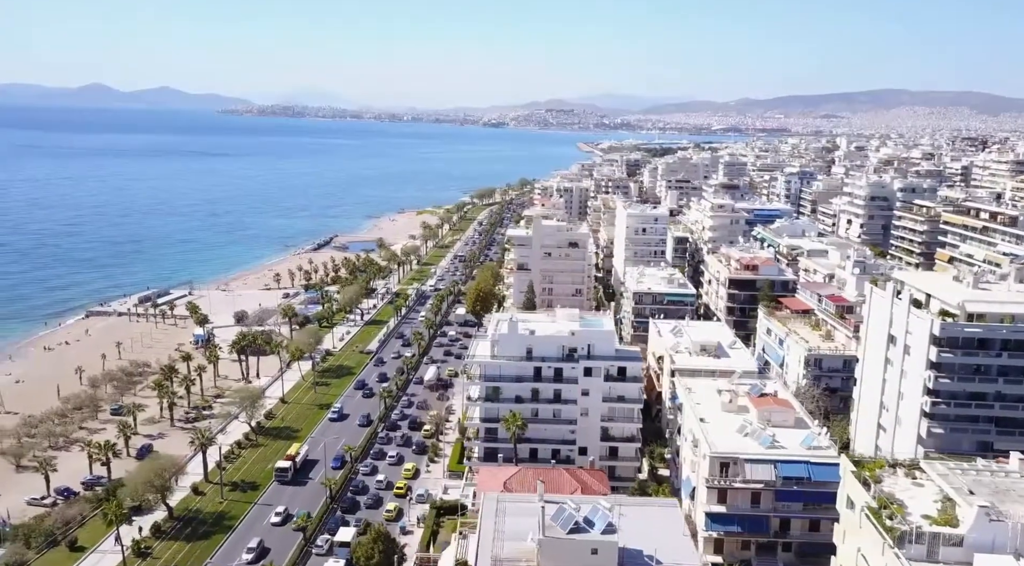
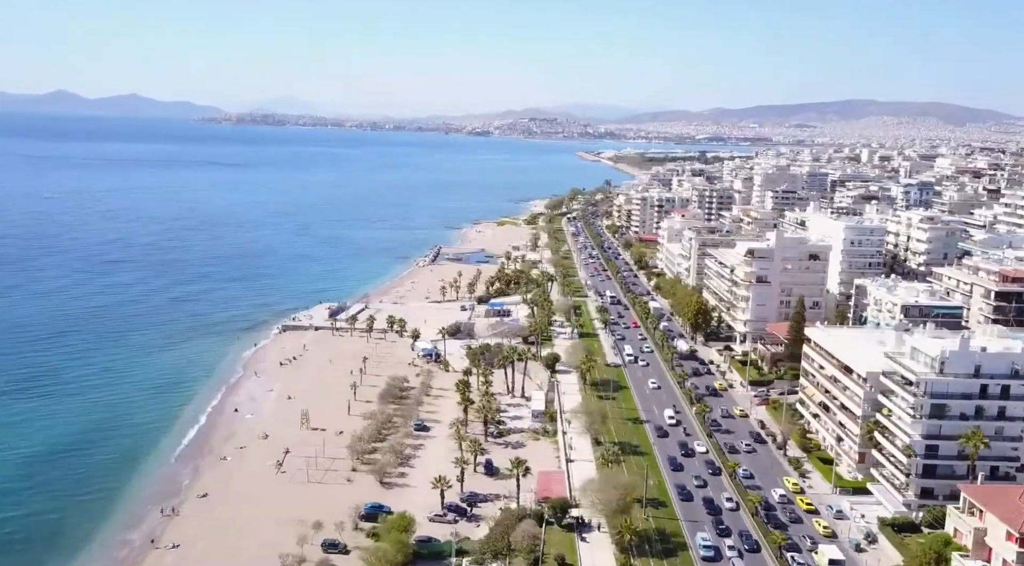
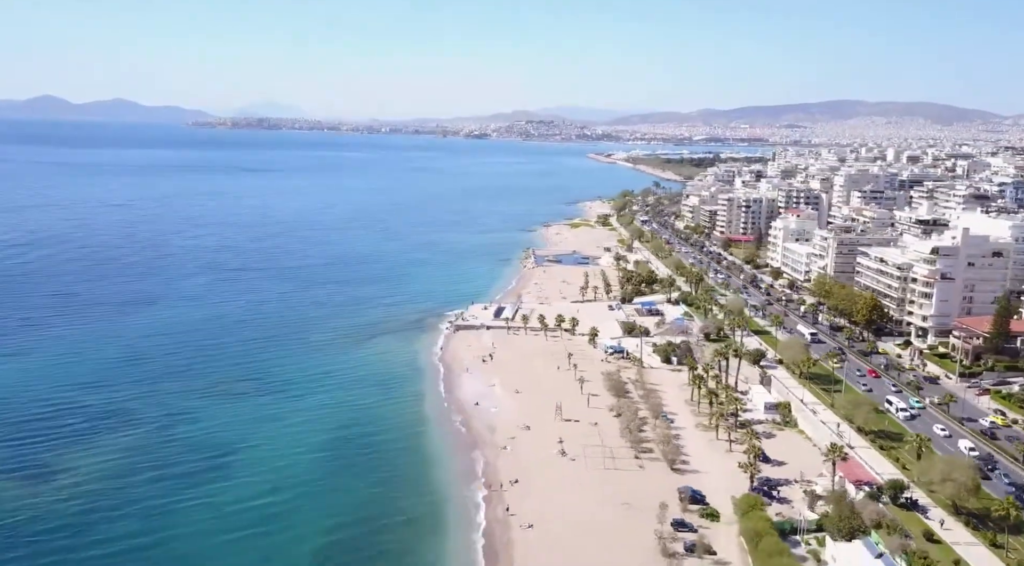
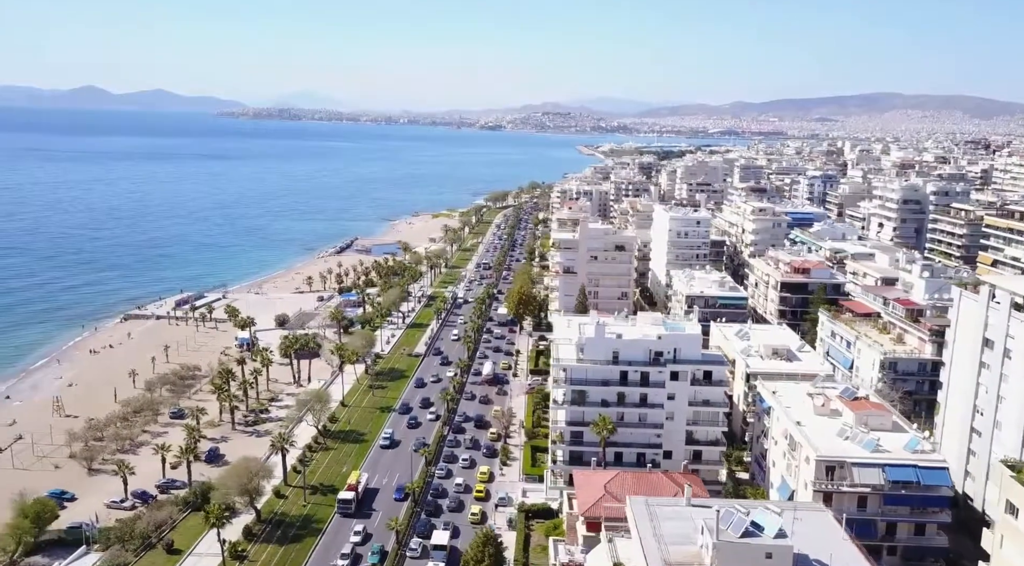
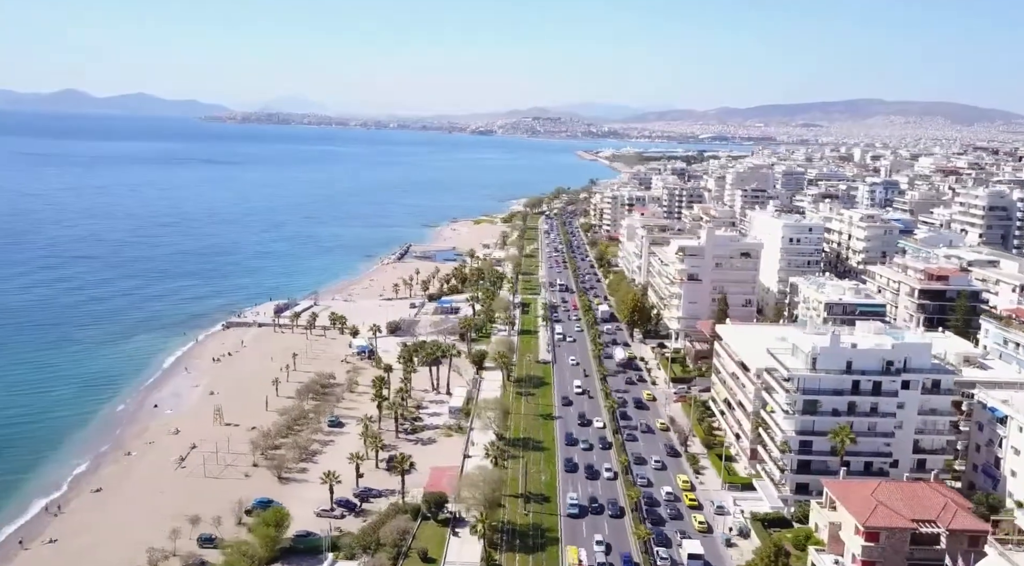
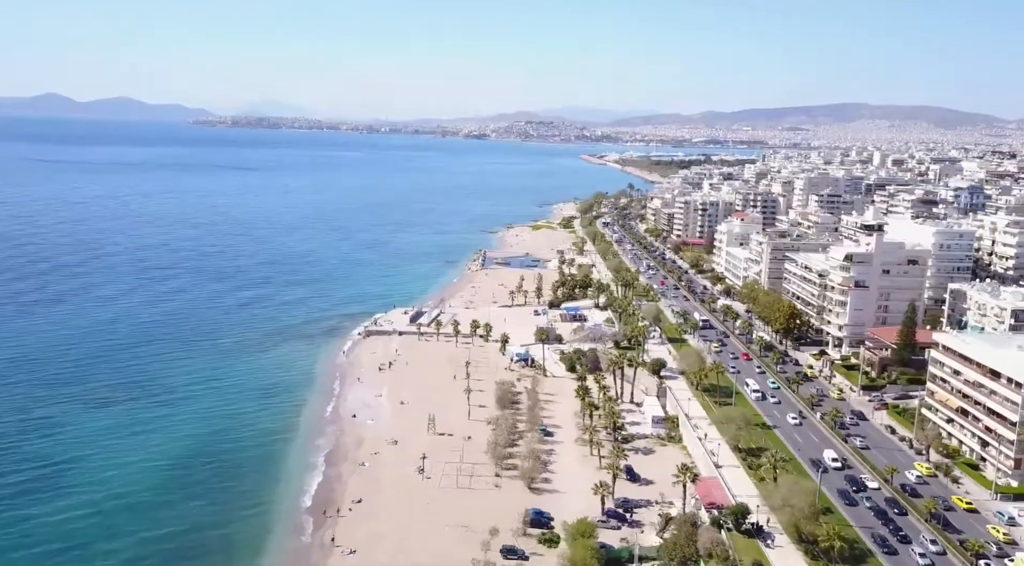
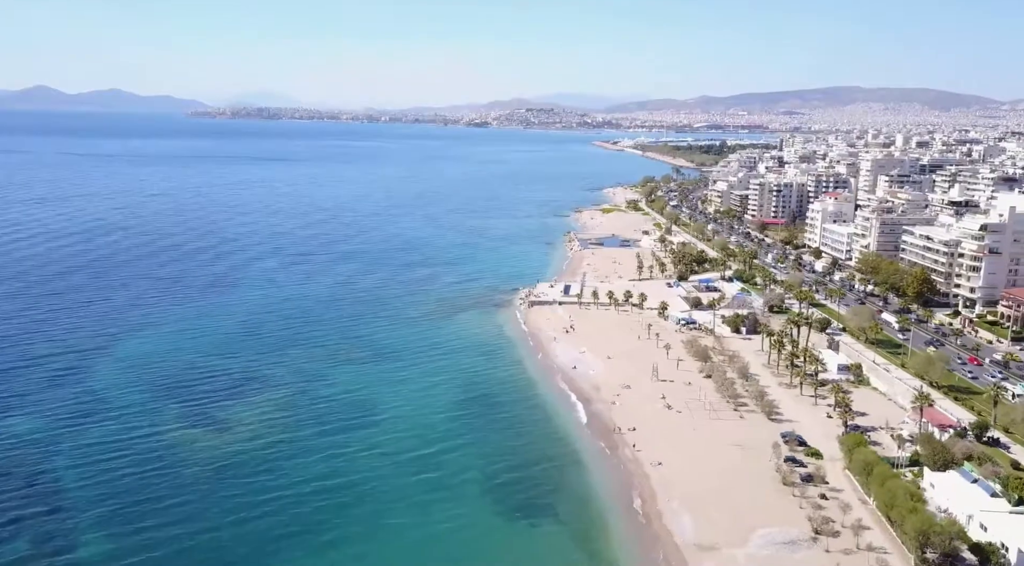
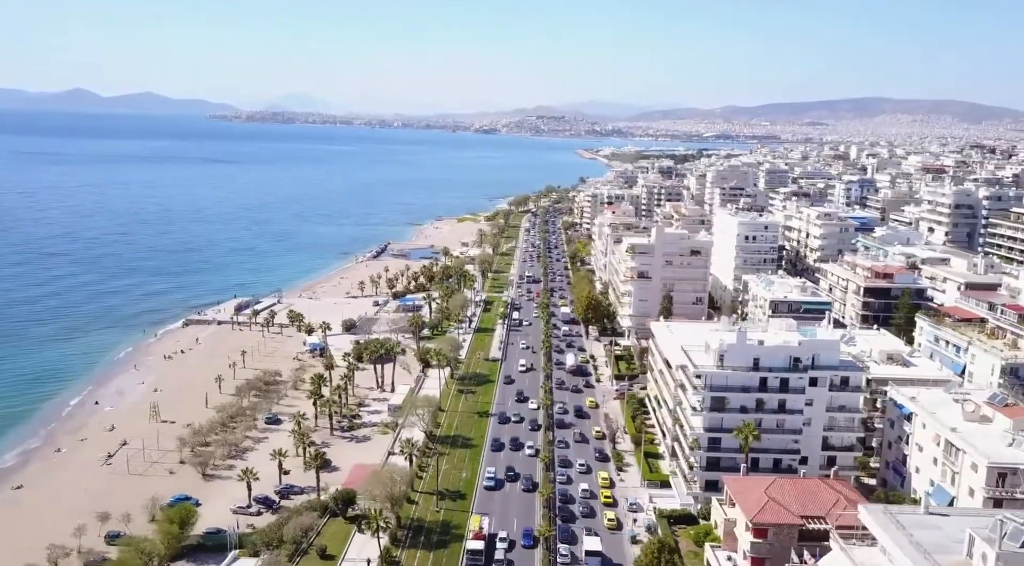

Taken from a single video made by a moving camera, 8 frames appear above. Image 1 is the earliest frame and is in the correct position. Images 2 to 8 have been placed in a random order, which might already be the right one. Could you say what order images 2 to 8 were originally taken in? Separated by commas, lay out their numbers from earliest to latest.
4, 8, 5, 2, 6, 3, 7
